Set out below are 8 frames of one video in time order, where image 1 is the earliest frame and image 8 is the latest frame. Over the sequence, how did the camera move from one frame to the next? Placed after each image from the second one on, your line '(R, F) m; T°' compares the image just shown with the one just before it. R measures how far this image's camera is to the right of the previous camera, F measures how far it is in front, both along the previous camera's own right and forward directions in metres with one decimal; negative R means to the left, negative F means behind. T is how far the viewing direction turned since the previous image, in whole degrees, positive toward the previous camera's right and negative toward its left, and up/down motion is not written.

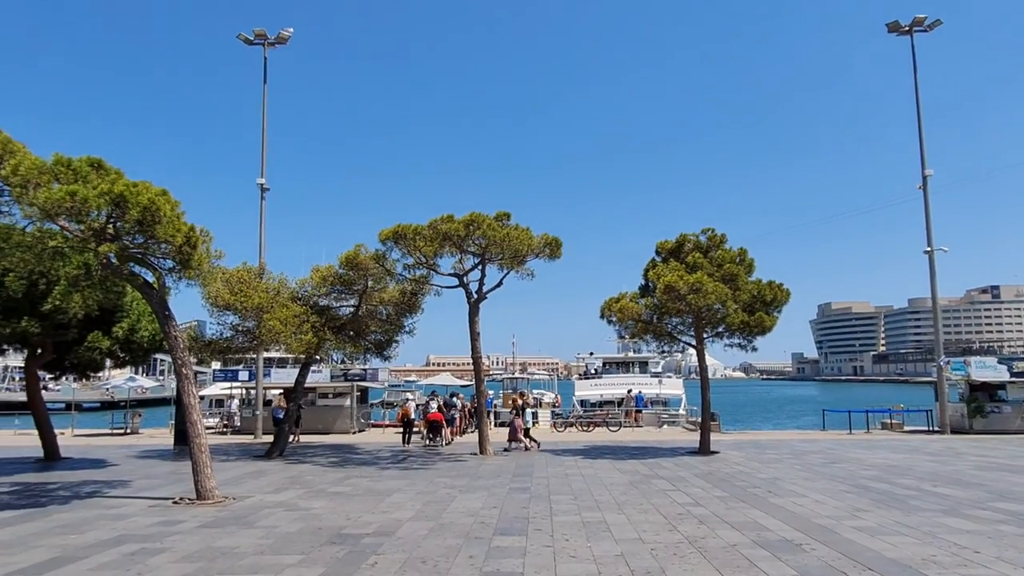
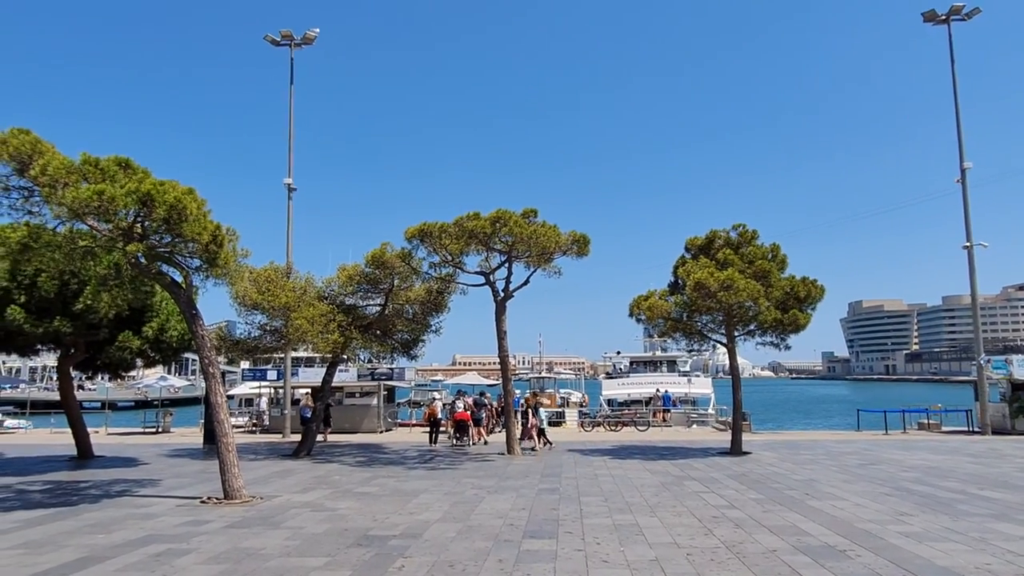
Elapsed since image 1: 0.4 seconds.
(0.0, +0.2) m; -2°
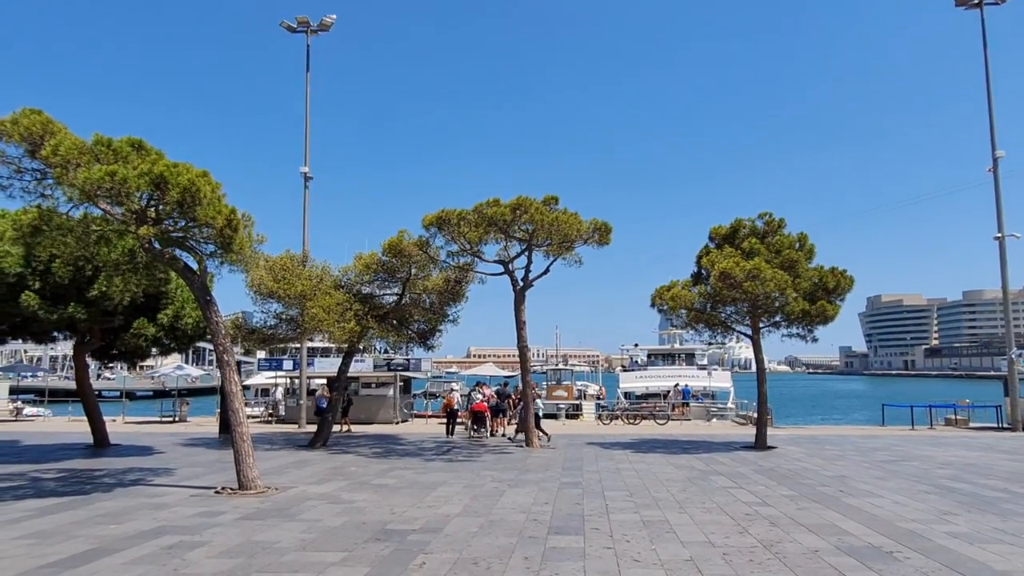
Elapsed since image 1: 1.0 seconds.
(-0.1, +0.4) m; -1°
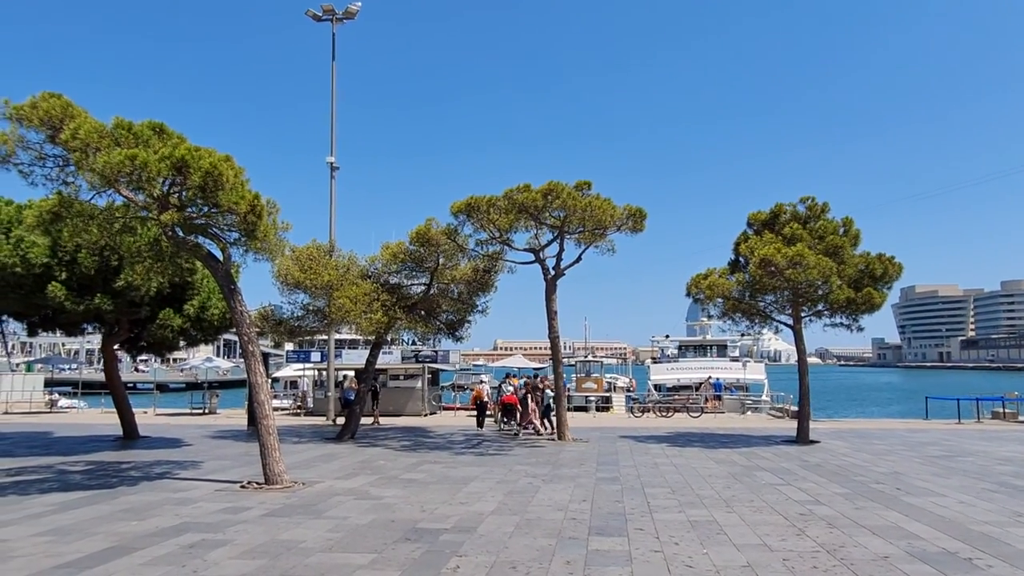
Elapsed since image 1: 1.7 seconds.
(-0.1, +0.6) m; -2°
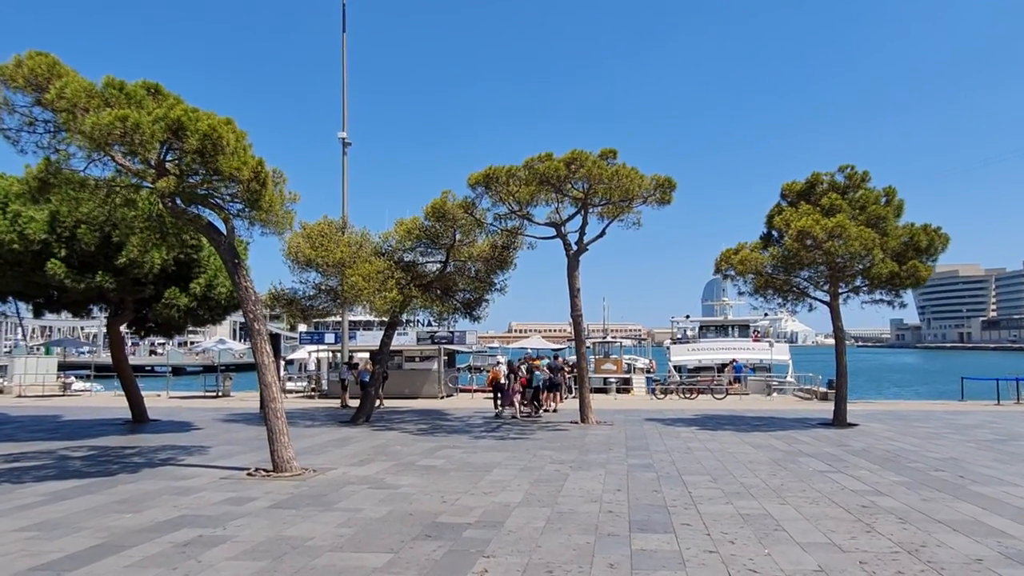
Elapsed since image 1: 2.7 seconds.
(-0.2, +1.0) m; -1°
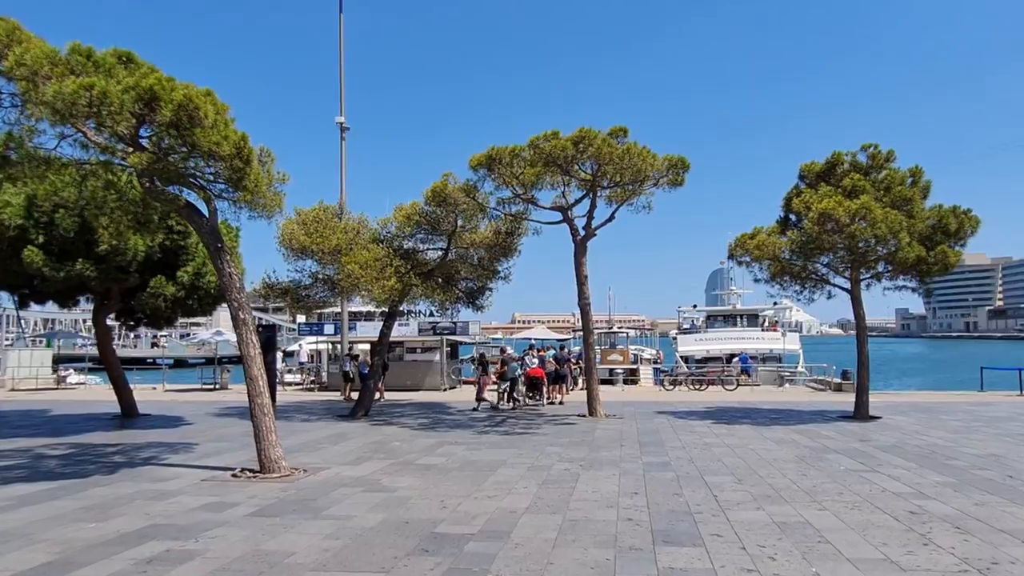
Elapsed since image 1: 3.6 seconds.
(0.0, +0.9) m; 0°
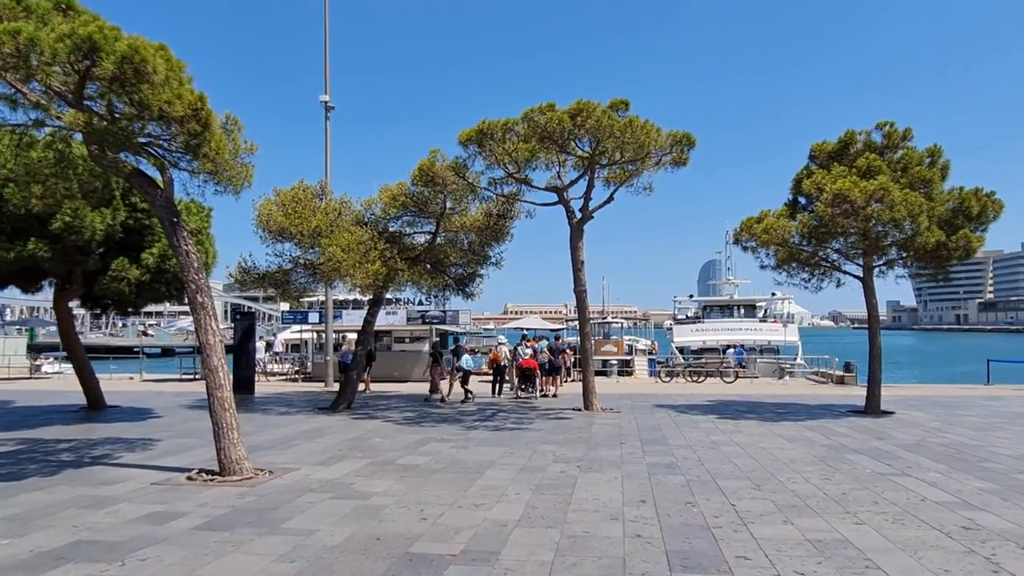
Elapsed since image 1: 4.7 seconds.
(0.0, +1.1) m; +1°
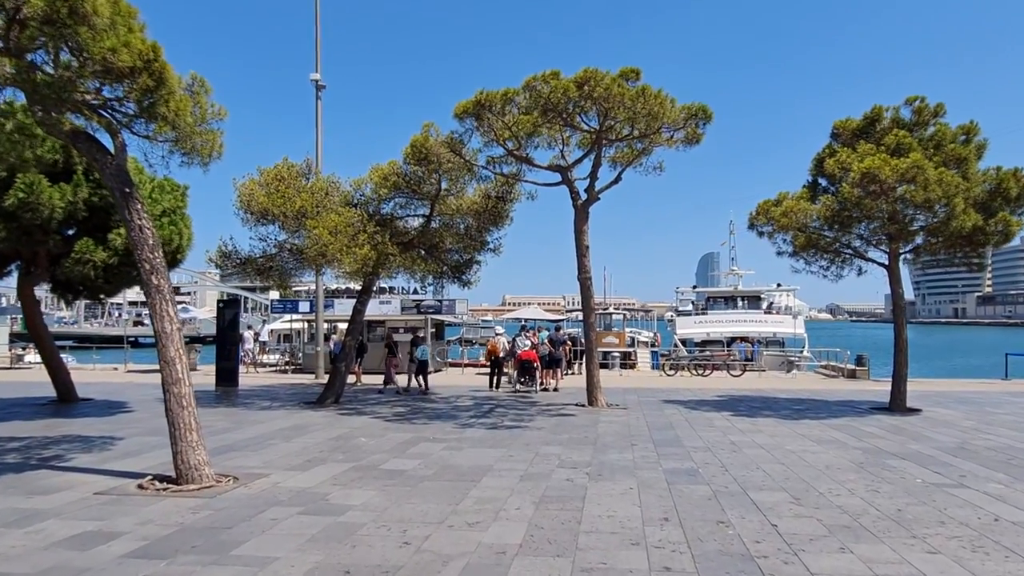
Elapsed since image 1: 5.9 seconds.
(0.0, +1.2) m; 0°
